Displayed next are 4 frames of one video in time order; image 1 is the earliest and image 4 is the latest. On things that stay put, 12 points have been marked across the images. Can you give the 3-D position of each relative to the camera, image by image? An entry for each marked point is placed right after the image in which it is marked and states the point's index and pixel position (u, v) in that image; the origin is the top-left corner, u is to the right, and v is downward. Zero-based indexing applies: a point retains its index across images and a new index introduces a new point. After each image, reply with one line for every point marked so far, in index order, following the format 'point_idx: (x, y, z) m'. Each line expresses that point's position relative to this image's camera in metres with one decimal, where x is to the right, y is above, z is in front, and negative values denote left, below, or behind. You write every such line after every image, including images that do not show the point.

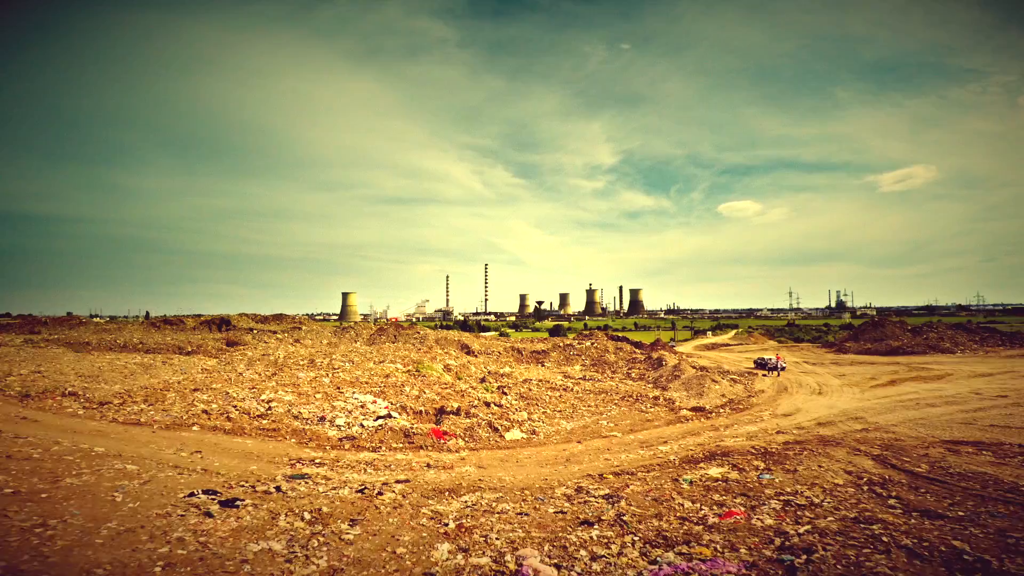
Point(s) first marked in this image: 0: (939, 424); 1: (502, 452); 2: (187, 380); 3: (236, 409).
0: (+10.9, -3.5, +11.1) m
1: (-0.2, -3.1, +8.4) m
2: (-10.9, -3.0, +14.6) m
3: (-6.5, -2.9, +10.3) m
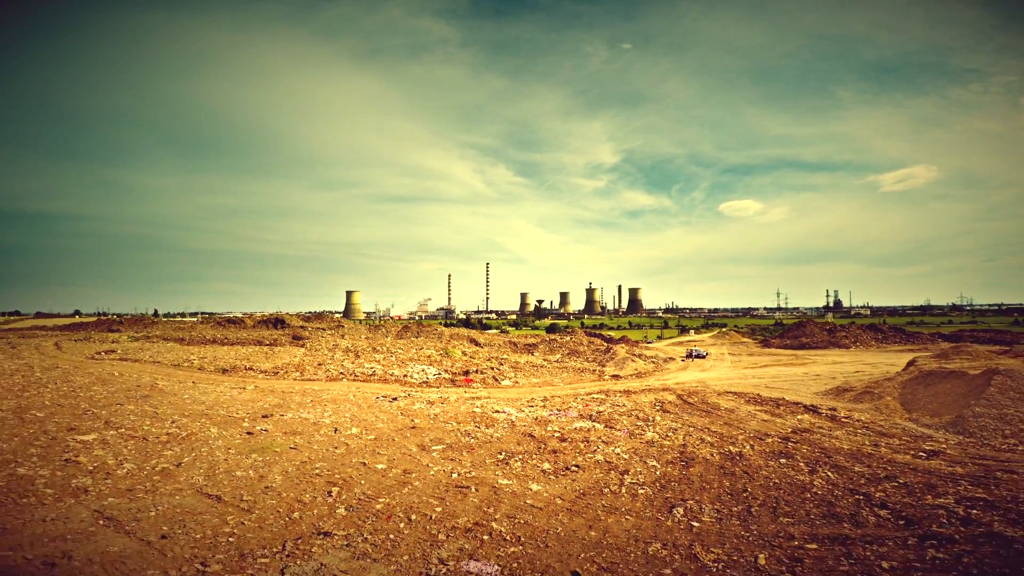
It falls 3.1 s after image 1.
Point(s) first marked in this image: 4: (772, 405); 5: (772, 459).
0: (+10.6, -4.4, +19.8) m
1: (-0.5, -4.0, +17.1) m
2: (-11.2, -3.8, +23.3) m
3: (-6.8, -3.7, +19.0) m
4: (+9.3, -4.2, +15.3) m
5: (+5.8, -3.9, +9.6) m
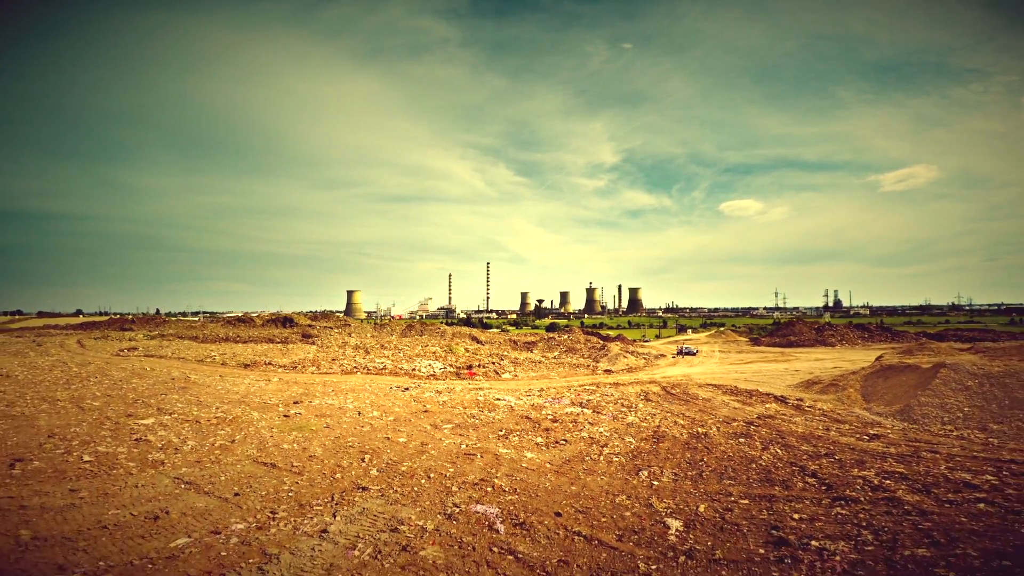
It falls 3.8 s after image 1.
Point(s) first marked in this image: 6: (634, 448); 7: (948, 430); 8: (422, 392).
0: (+10.6, -4.5, +21.5) m
1: (-0.5, -4.1, +18.8) m
2: (-11.2, -3.9, +25.0) m
3: (-6.9, -3.8, +20.7) m
4: (+9.3, -4.2, +17.0) m
5: (+5.8, -4.0, +11.3) m
6: (+2.8, -3.8, +10.1) m
7: (+12.5, -4.1, +12.3) m
8: (-3.2, -3.7, +15.2) m
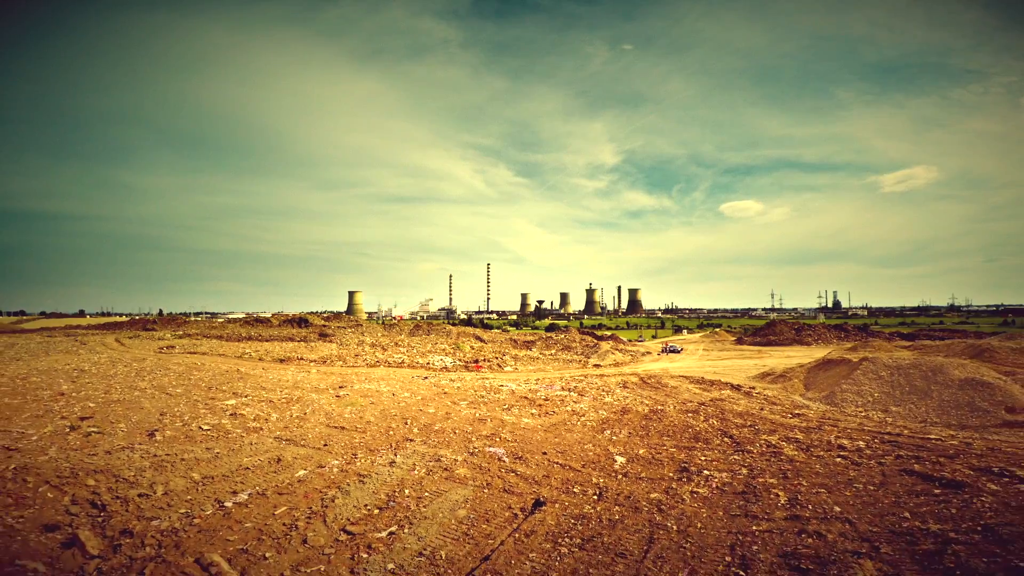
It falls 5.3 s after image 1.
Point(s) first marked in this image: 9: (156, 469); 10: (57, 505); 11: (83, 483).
0: (+10.6, -4.8, +24.8) m
1: (-0.5, -4.4, +22.1) m
2: (-11.2, -4.2, +28.4) m
3: (-6.8, -4.1, +24.1) m
4: (+9.3, -4.5, +20.3) m
5: (+5.8, -4.3, +14.6) m
6: (+2.9, -4.1, +13.4) m
7: (+12.5, -4.4, +15.6) m
8: (-3.2, -4.0, +18.6) m
9: (-7.9, -4.1, +9.6) m
10: (-8.7, -4.3, +8.2) m
11: (-9.0, -4.2, +9.0) m
